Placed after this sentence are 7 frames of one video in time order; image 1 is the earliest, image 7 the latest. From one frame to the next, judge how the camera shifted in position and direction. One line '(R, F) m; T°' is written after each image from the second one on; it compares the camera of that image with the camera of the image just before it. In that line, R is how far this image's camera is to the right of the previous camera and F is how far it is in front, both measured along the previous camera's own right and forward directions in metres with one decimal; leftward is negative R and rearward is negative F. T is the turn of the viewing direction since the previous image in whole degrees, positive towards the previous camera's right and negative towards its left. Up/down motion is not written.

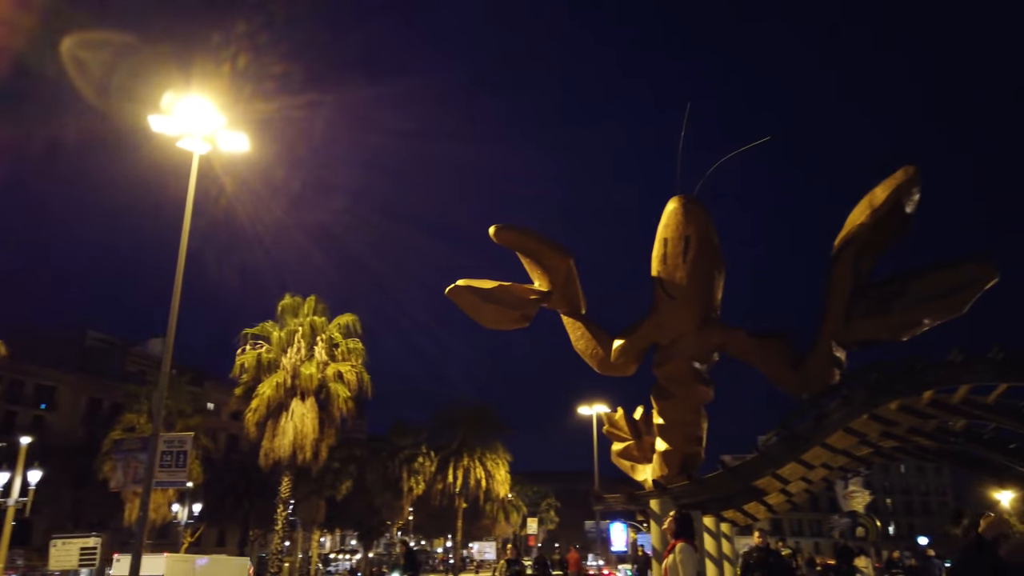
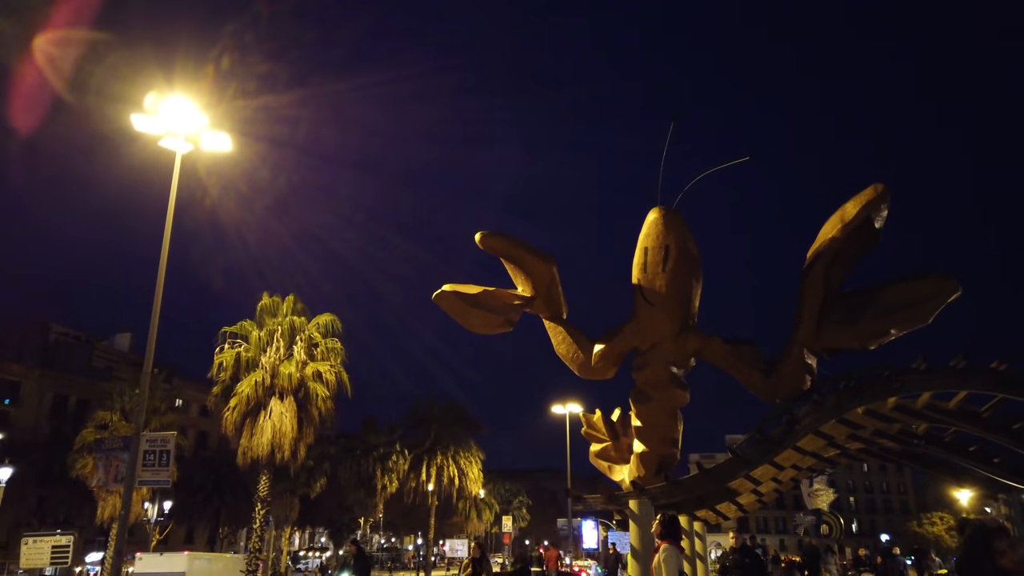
(-0.2, -0.3) m; +2°
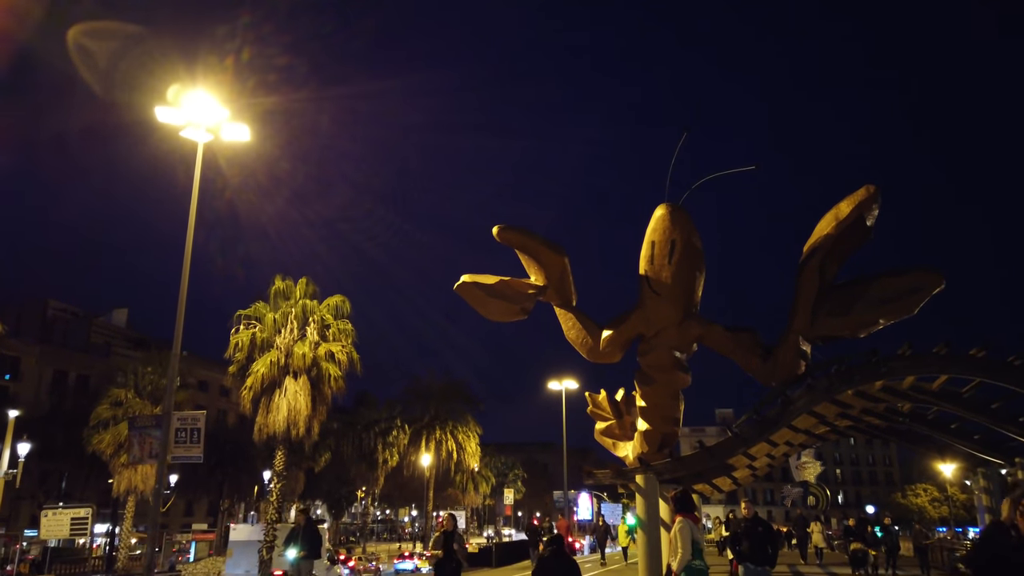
(-0.4, -0.8) m; +1°
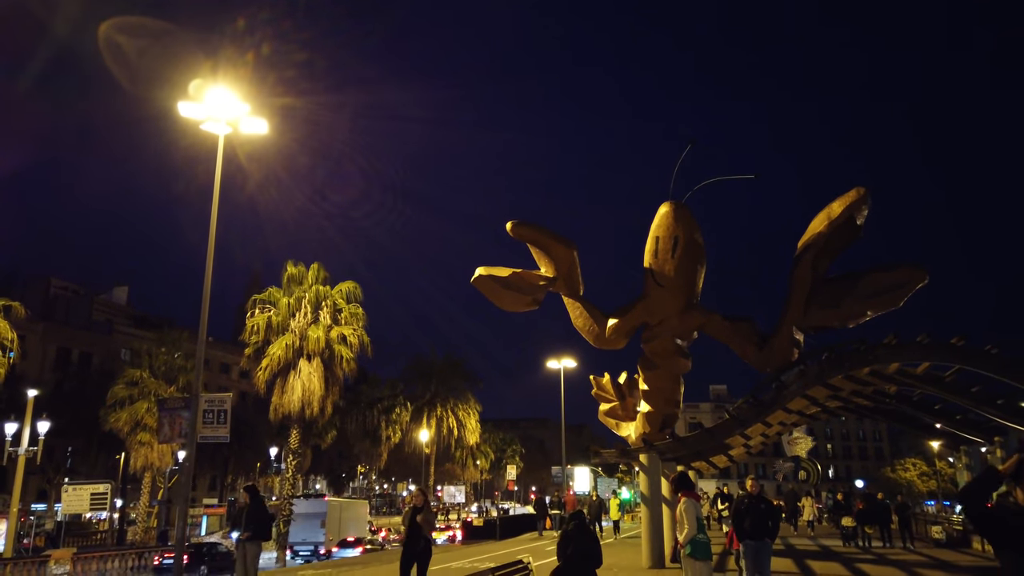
(-0.3, -0.8) m; 0°
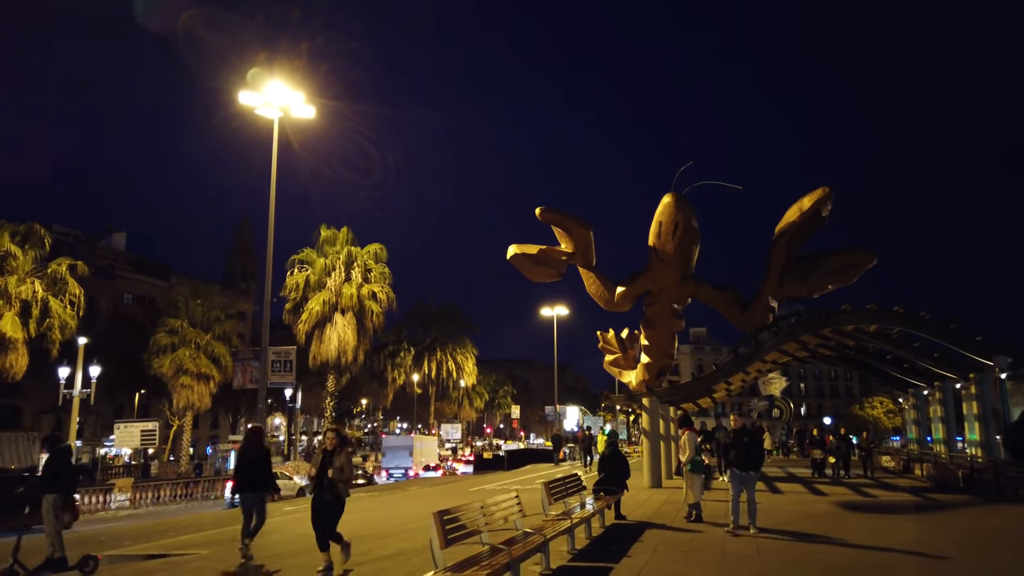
(-0.9, -2.7) m; +1°
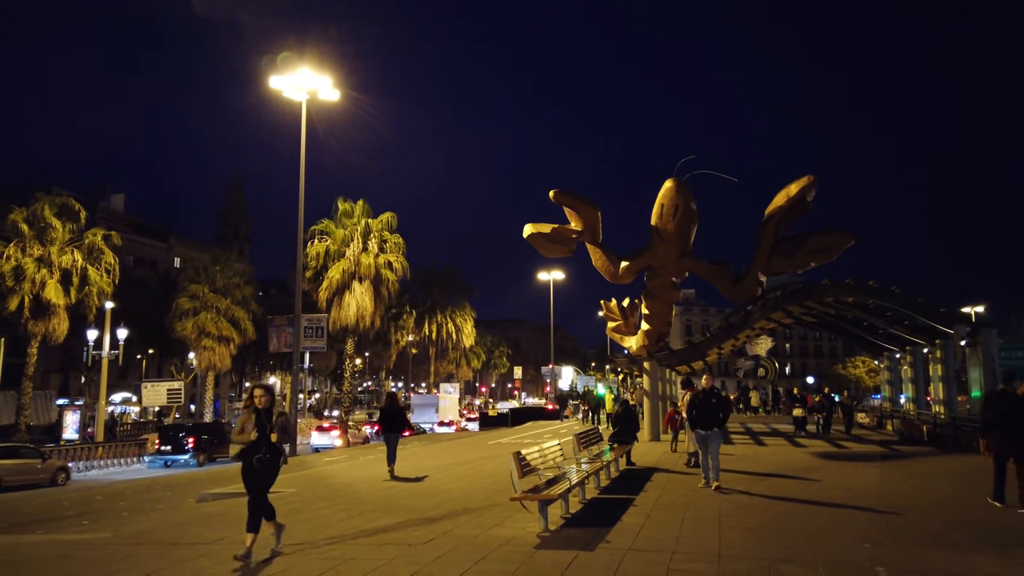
(-0.6, -1.7) m; +1°
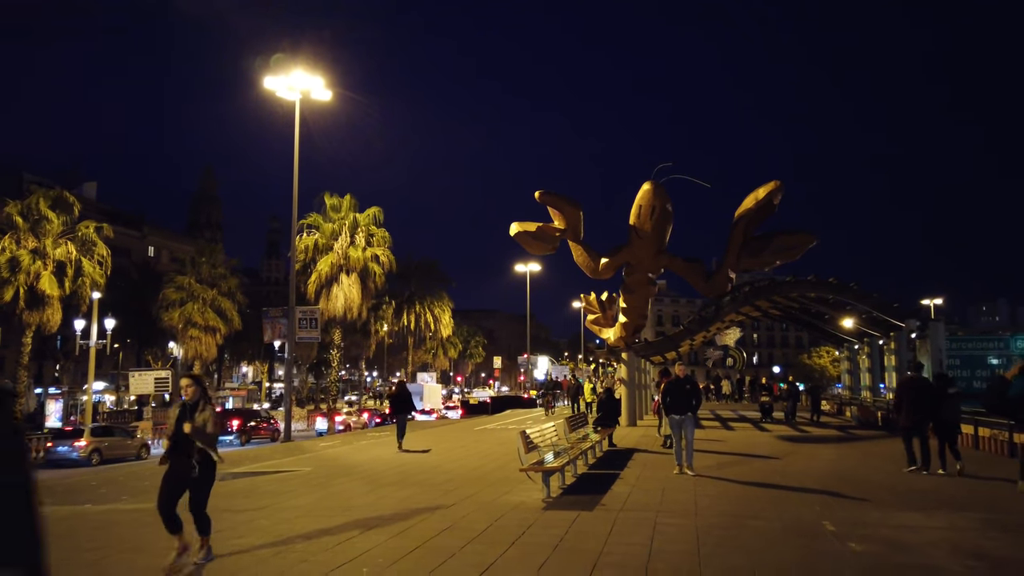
(-0.4, -1.1) m; +2°
